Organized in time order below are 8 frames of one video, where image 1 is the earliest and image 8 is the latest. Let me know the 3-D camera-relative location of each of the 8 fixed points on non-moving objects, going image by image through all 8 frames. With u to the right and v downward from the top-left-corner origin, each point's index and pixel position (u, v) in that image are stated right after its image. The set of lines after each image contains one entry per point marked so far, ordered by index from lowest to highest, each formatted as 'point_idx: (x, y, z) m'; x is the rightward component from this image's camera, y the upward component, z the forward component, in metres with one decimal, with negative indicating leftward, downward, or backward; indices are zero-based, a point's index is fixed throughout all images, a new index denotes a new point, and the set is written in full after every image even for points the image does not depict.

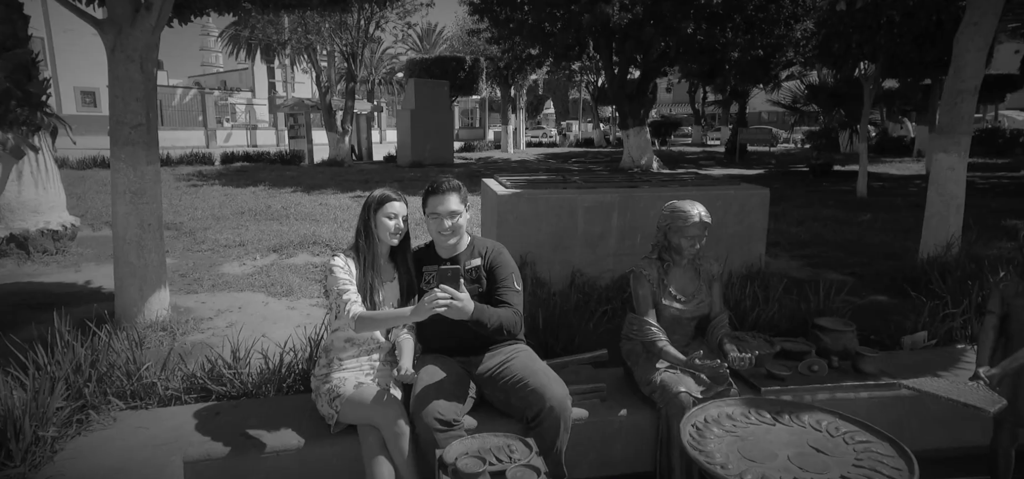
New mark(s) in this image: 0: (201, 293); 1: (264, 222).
0: (-2.4, -0.4, +4.7) m
1: (-3.0, +0.2, +7.2) m
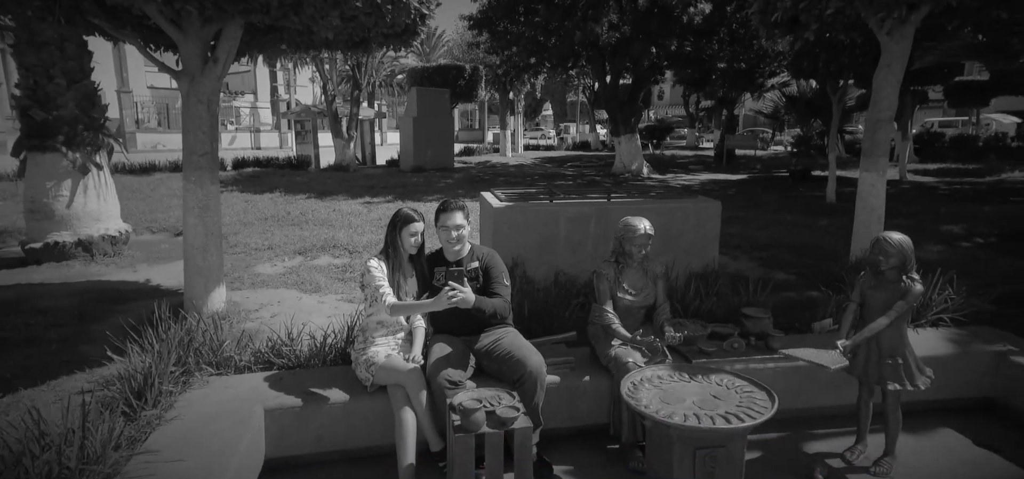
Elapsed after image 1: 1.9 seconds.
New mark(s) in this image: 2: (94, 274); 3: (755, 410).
0: (-2.5, -0.5, +5.6) m
1: (-3.0, +0.2, +8.0) m
2: (-4.2, -0.3, +6.0) m
3: (+1.1, -0.8, +2.8) m
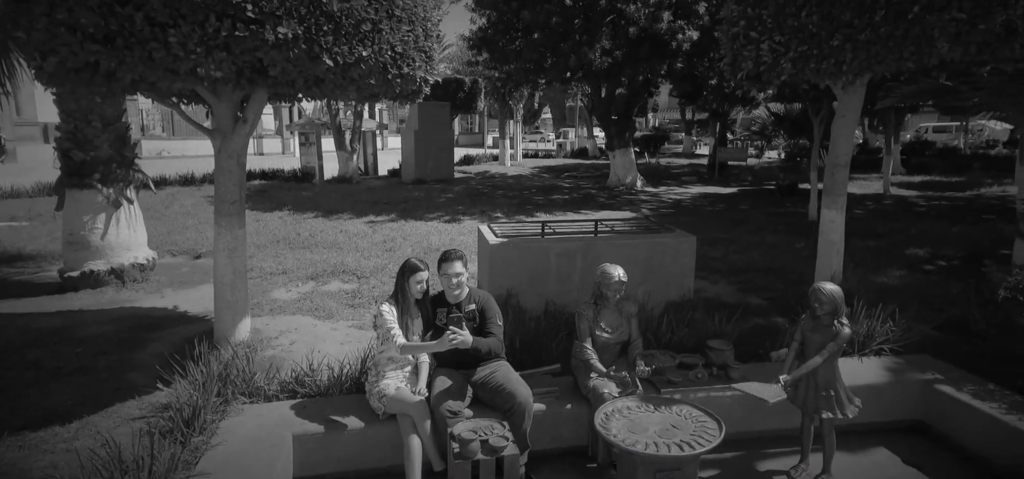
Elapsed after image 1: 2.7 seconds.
0: (-2.6, -0.8, +6.2) m
1: (-3.1, -0.2, +8.6) m
2: (-4.2, -0.7, +6.6) m
3: (+1.1, -1.1, +3.4) m
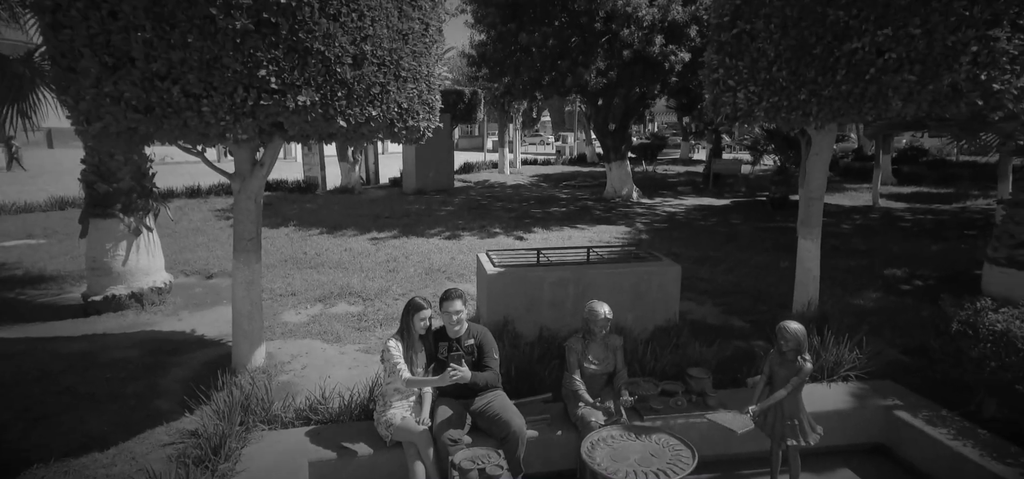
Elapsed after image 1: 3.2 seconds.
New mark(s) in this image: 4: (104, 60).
0: (-2.6, -1.1, +6.6) m
1: (-3.1, -0.5, +9.0) m
2: (-4.3, -1.0, +7.0) m
3: (+1.0, -1.4, +3.8) m
4: (-2.6, +1.2, +3.9) m
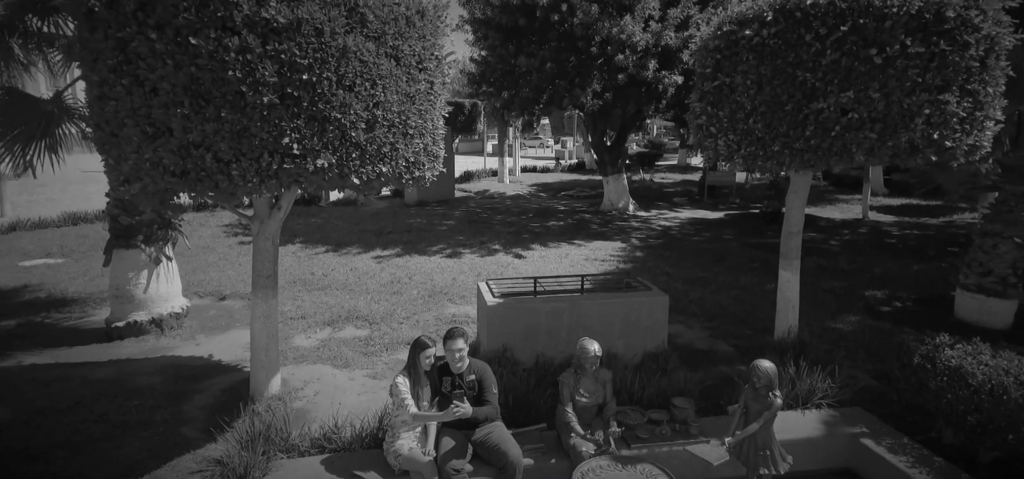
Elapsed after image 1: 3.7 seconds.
0: (-2.6, -1.5, +7.0) m
1: (-3.1, -0.8, +9.5) m
2: (-4.3, -1.3, +7.4) m
3: (+1.0, -1.8, +4.2) m
4: (-2.6, +0.8, +4.3) m
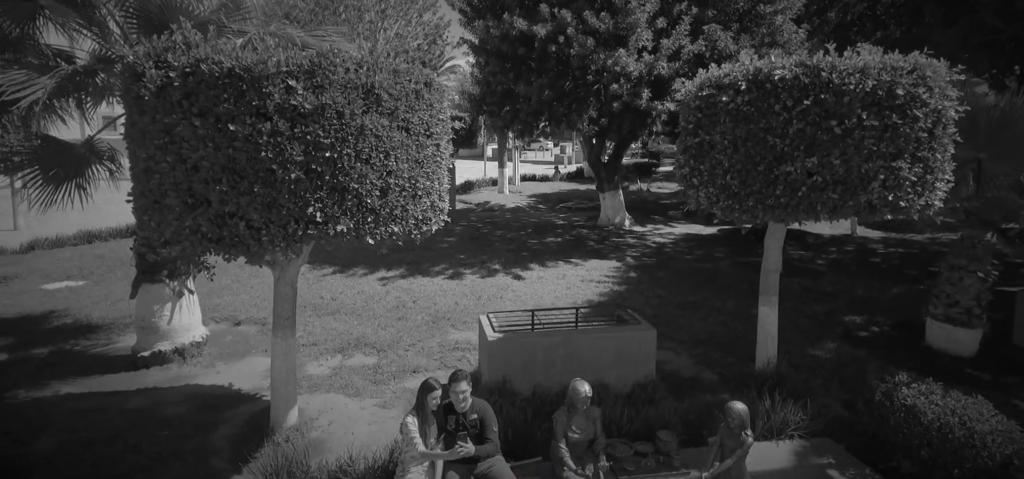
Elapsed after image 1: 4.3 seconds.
0: (-2.6, -2.0, +7.5) m
1: (-3.1, -1.3, +10.0) m
2: (-4.3, -1.8, +8.0) m
3: (+1.0, -2.3, +4.8) m
4: (-2.6, +0.3, +4.9) m
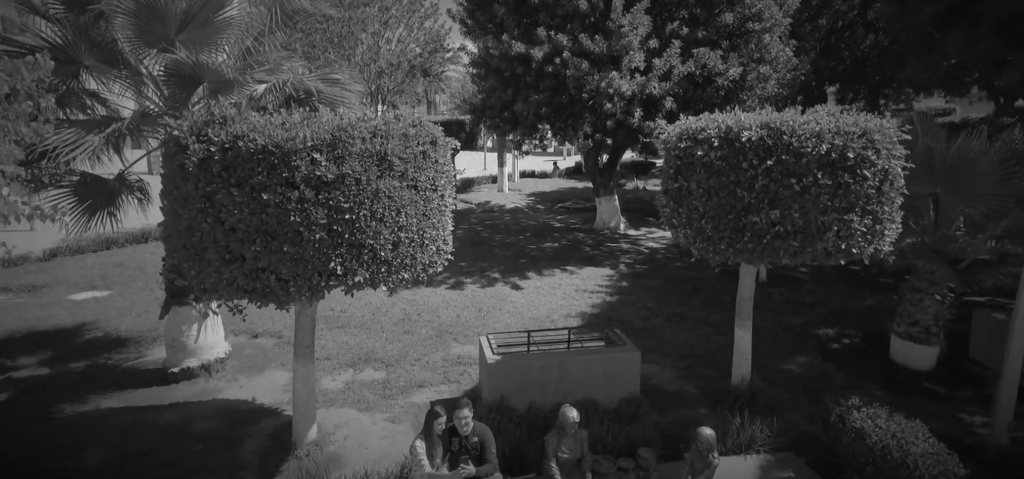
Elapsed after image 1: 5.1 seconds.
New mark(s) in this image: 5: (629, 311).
0: (-2.7, -2.4, +8.3) m
1: (-3.2, -1.6, +10.7) m
2: (-4.3, -2.2, +8.8) m
3: (+1.0, -2.8, +5.5) m
4: (-2.7, -0.2, +5.6) m
5: (+2.3, -1.4, +11.8) m
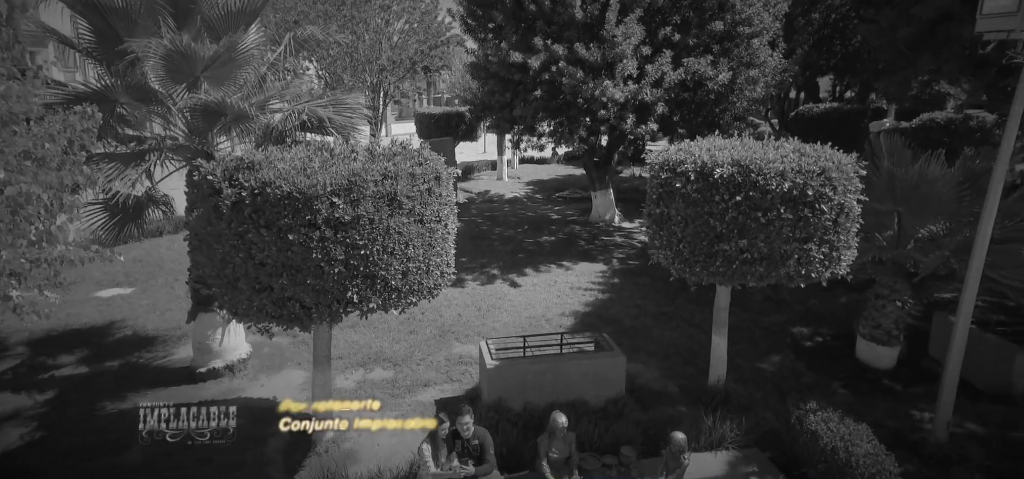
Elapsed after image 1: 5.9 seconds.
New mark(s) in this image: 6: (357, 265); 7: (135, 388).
0: (-2.7, -2.6, +9.2) m
1: (-3.2, -1.8, +11.6) m
2: (-4.4, -2.4, +9.6) m
3: (+0.9, -3.1, +6.4) m
4: (-2.7, -0.5, +6.4) m
5: (+2.3, -1.5, +12.6) m
6: (-1.6, -0.3, +6.3) m
7: (-6.0, -2.4, +9.5) m
